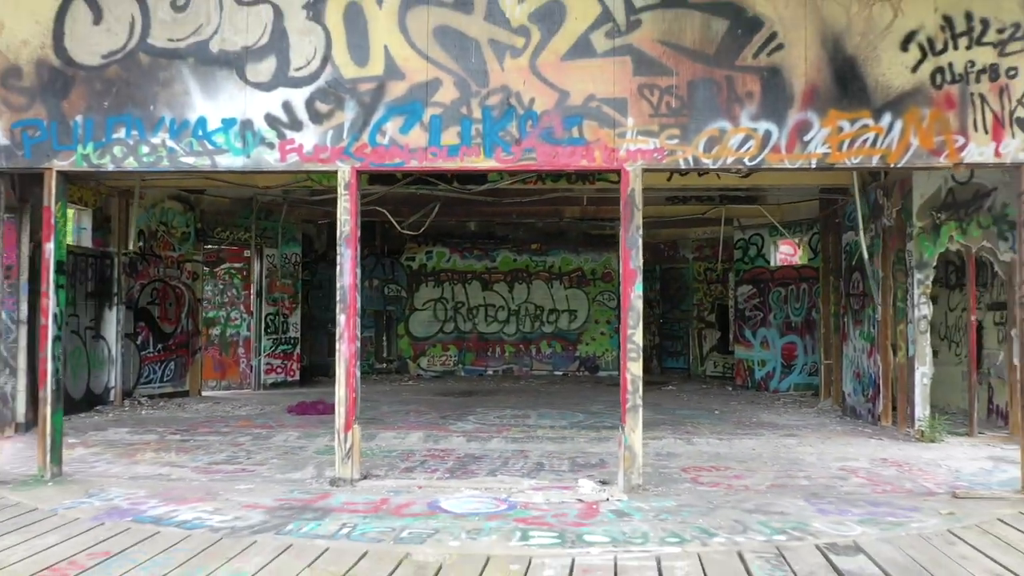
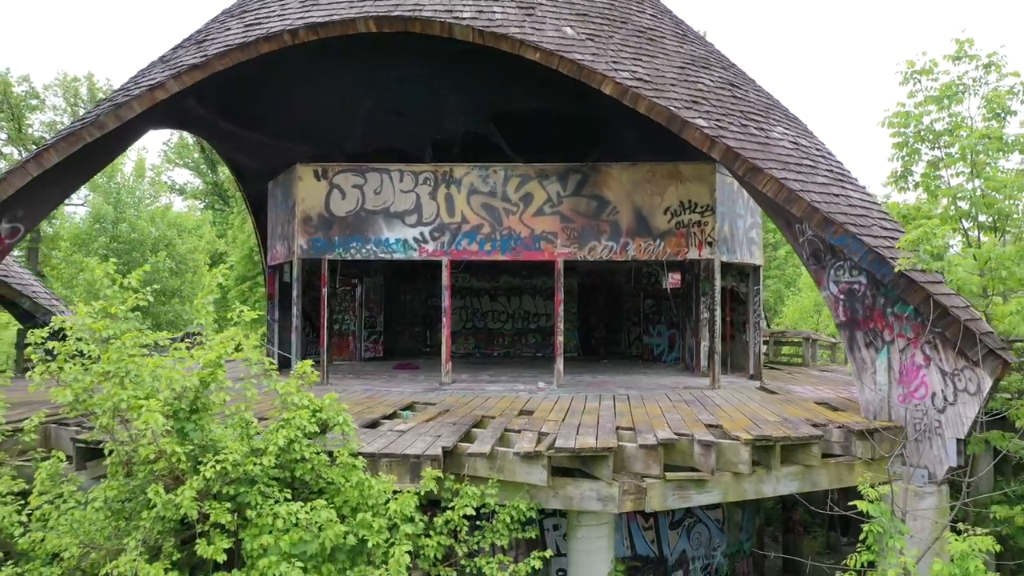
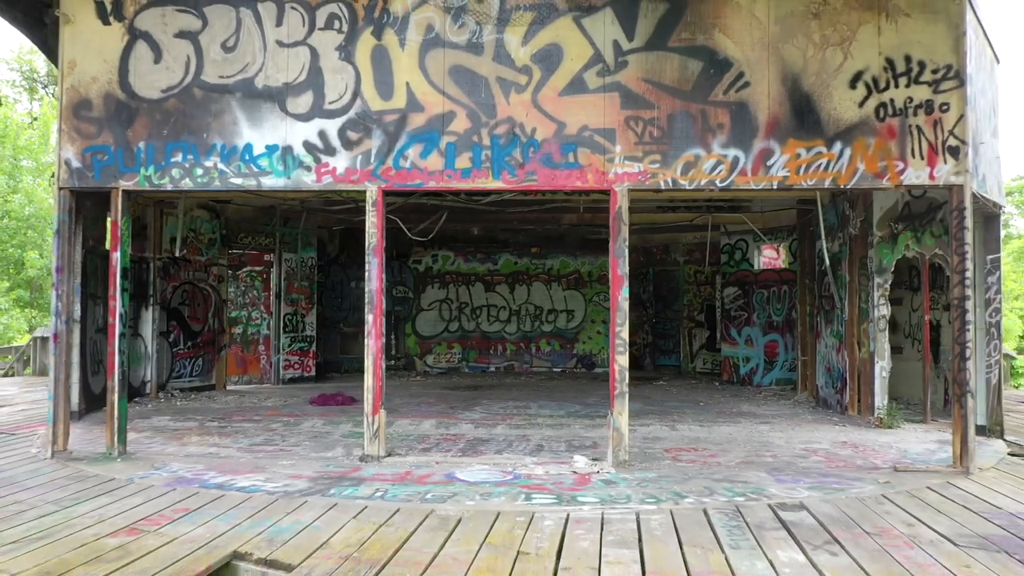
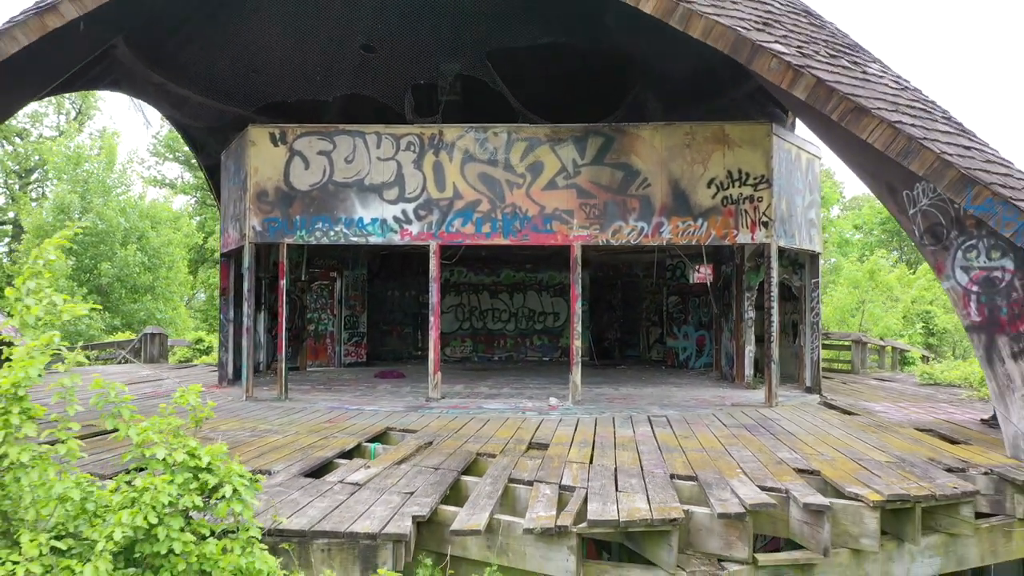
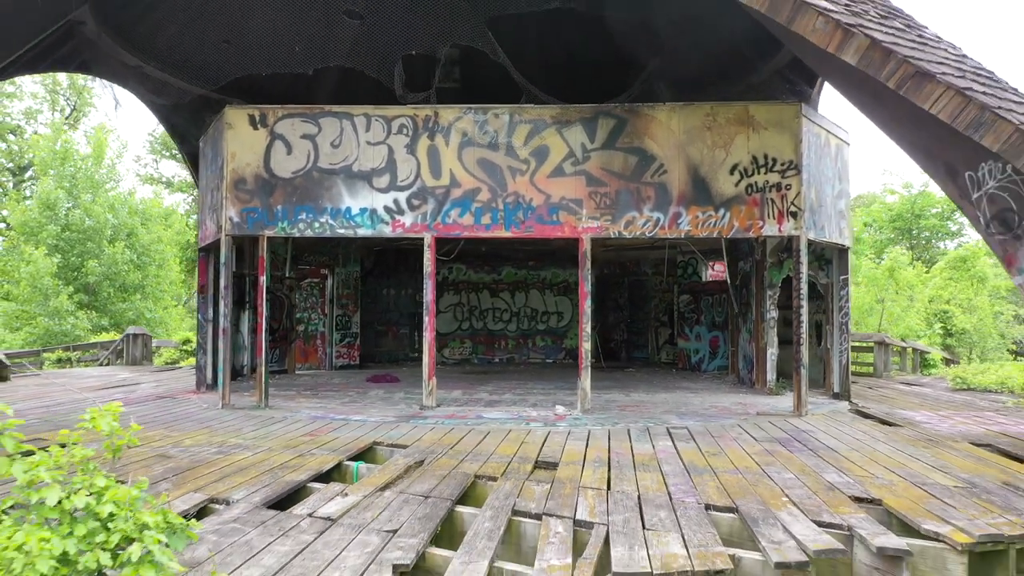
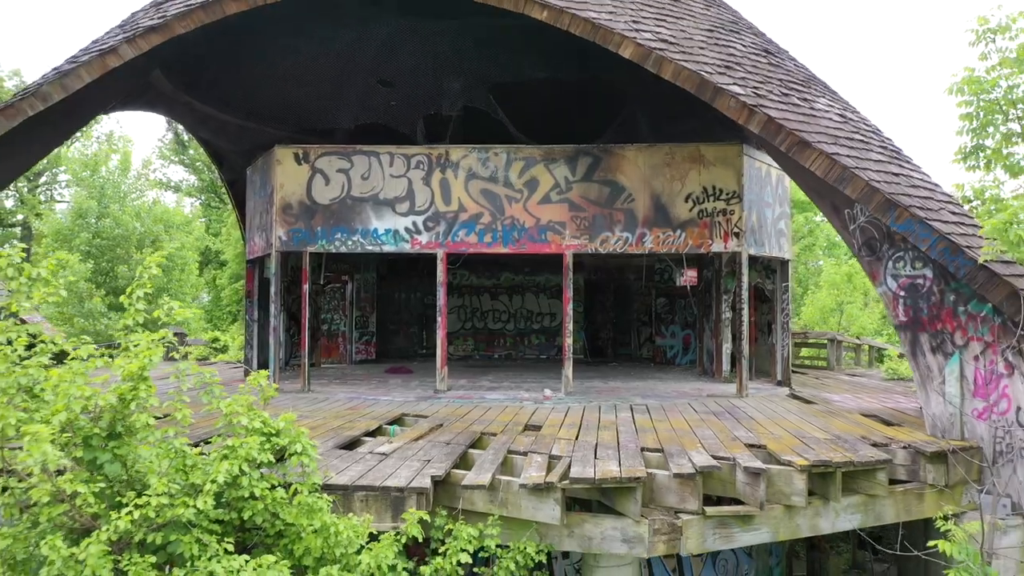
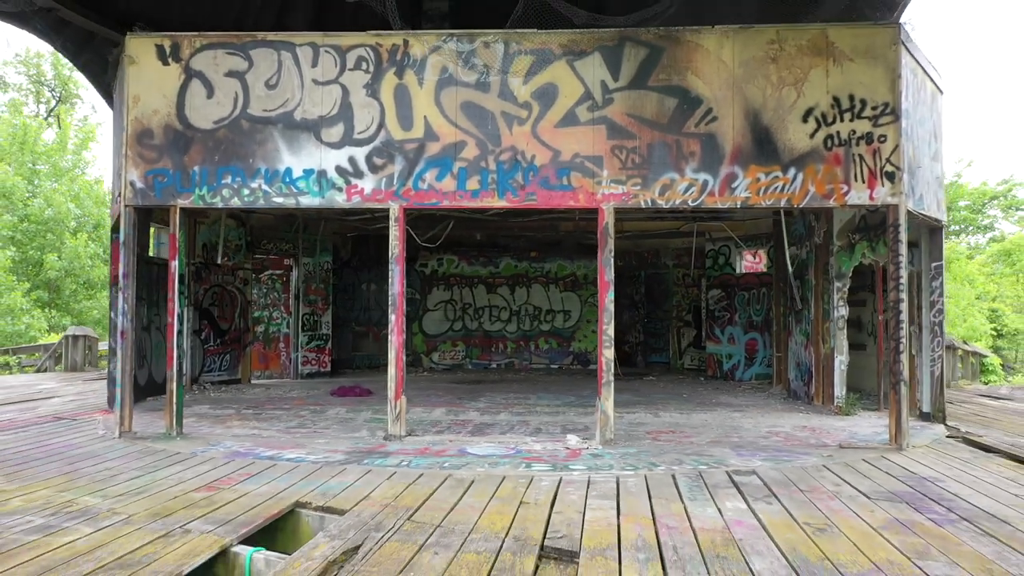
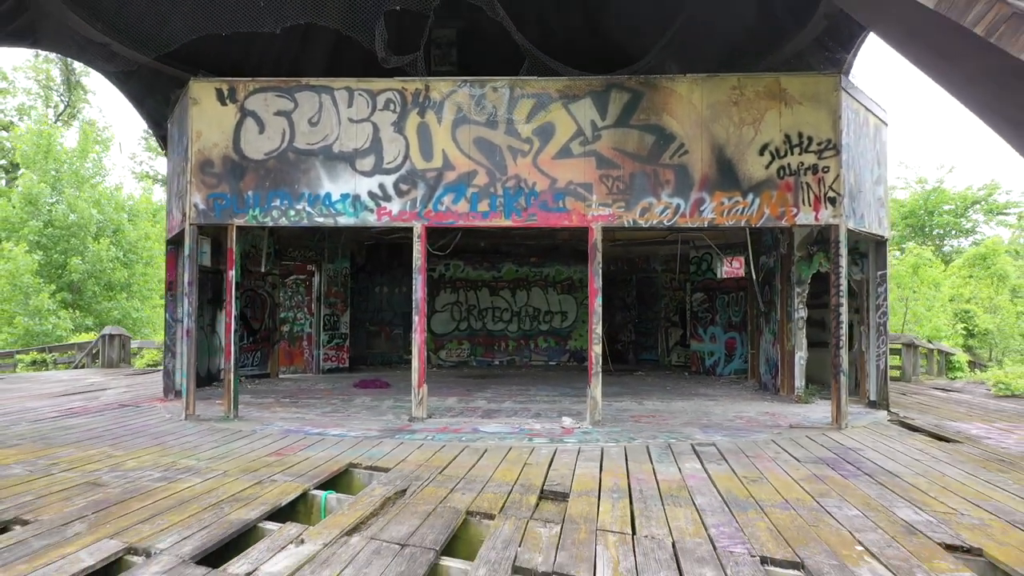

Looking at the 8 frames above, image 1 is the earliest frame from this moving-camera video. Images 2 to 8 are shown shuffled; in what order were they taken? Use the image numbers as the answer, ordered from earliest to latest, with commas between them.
3, 7, 8, 5, 4, 6, 2
